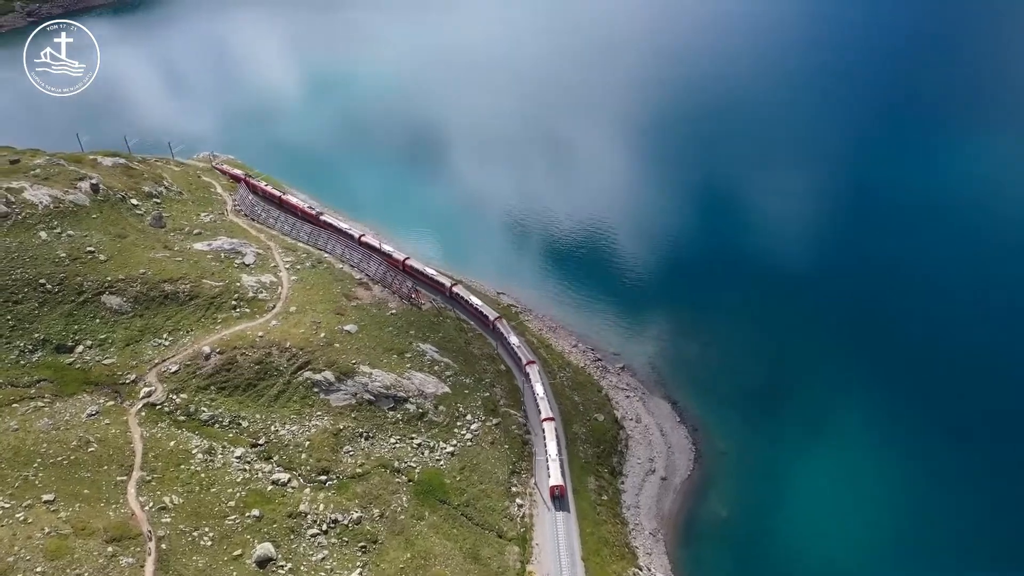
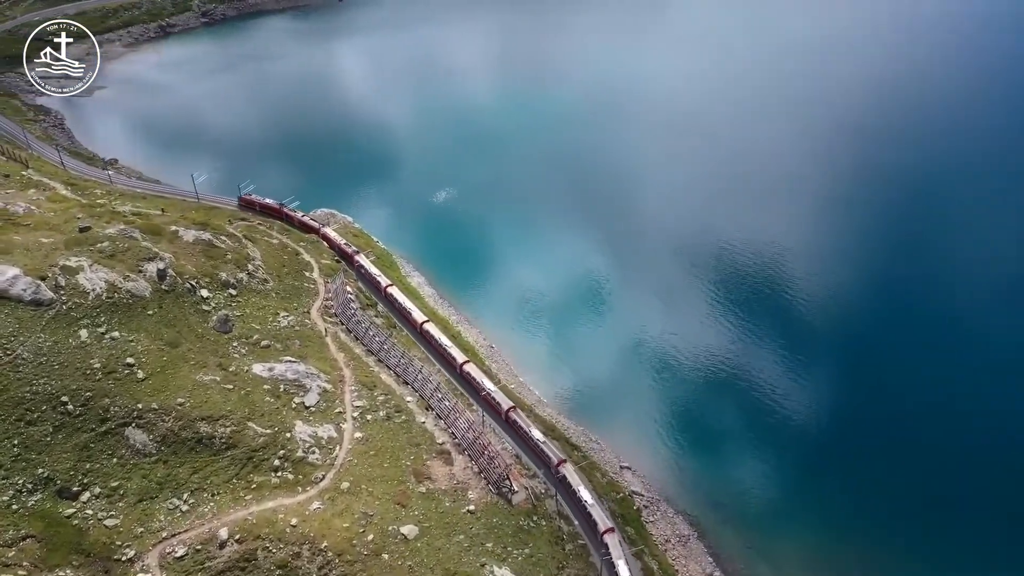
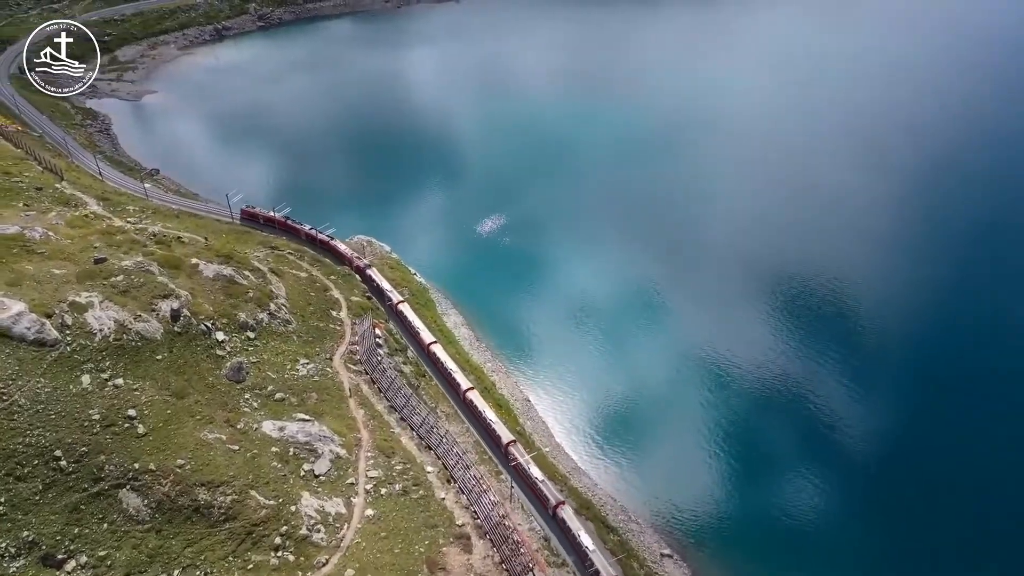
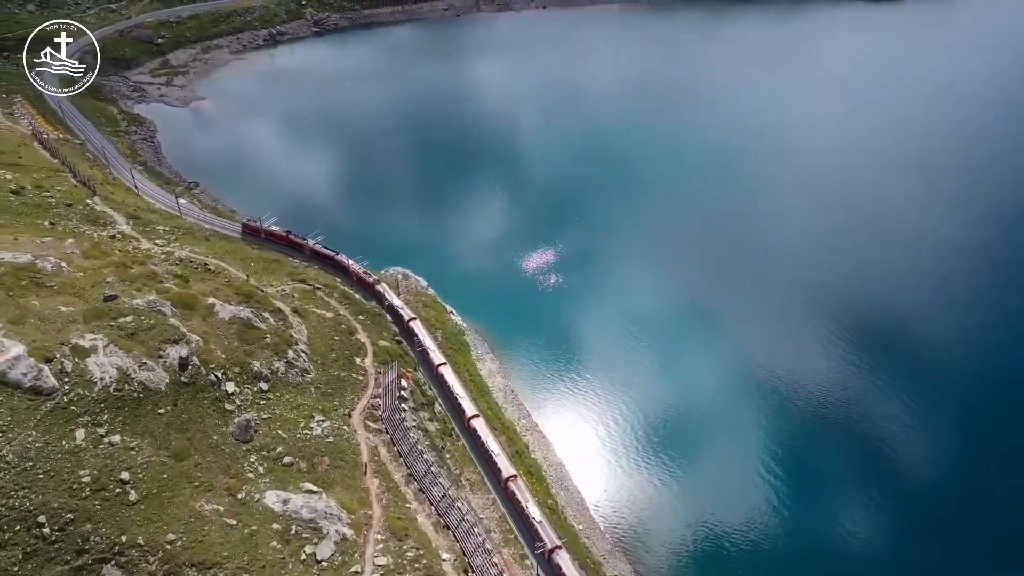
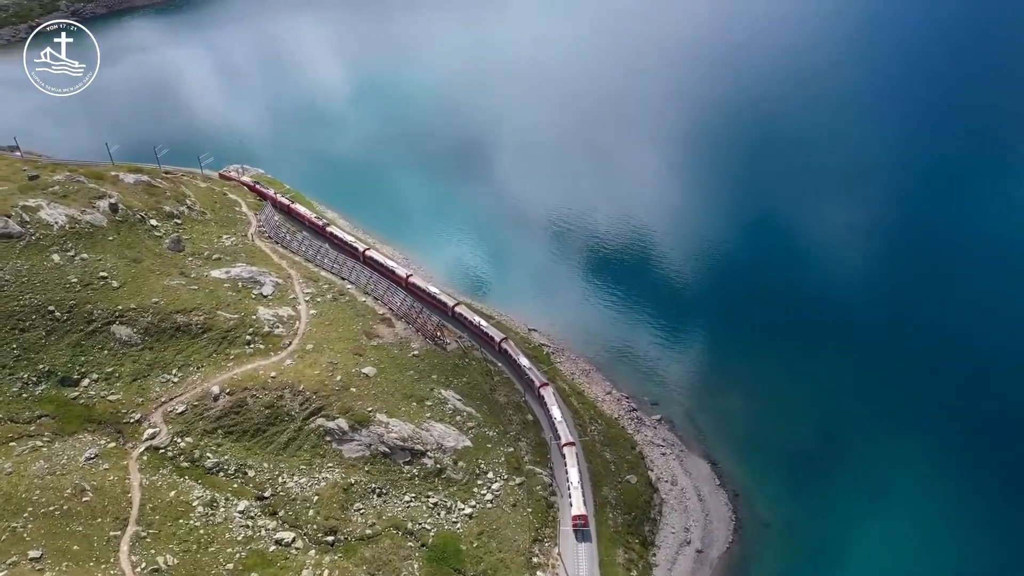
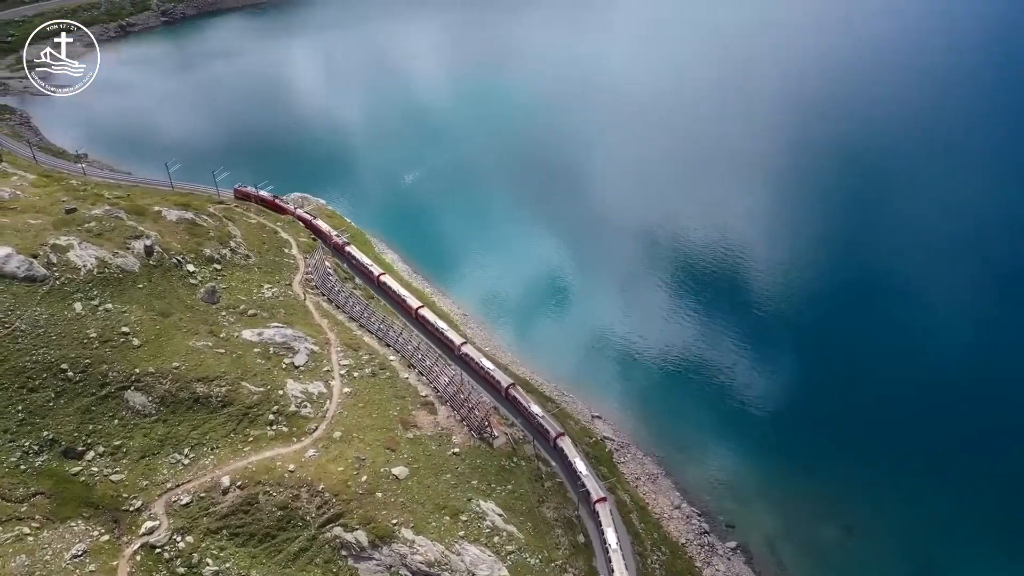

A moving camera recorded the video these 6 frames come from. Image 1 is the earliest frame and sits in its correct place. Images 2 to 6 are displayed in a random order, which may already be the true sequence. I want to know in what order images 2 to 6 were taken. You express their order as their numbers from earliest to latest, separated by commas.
5, 6, 2, 3, 4
